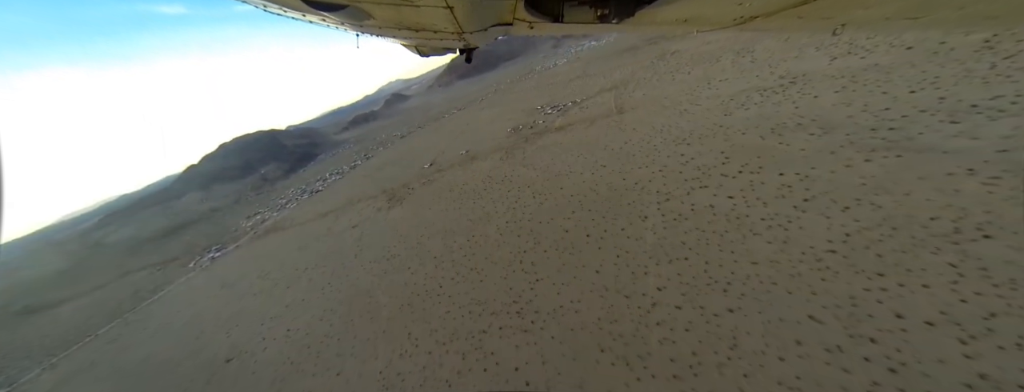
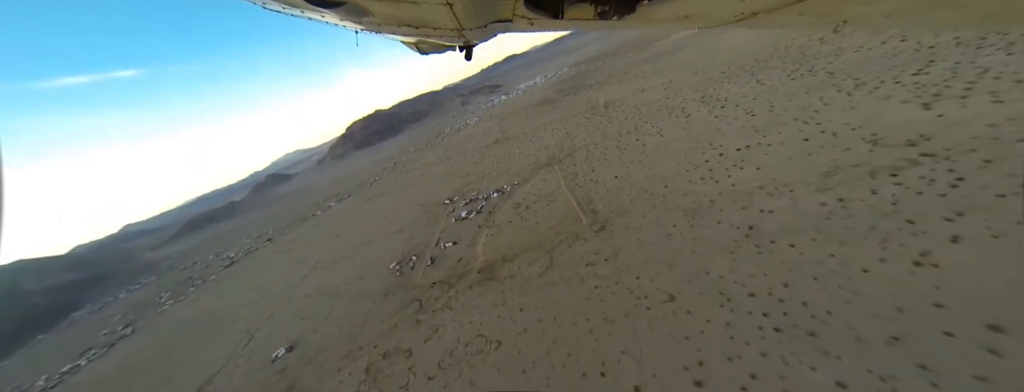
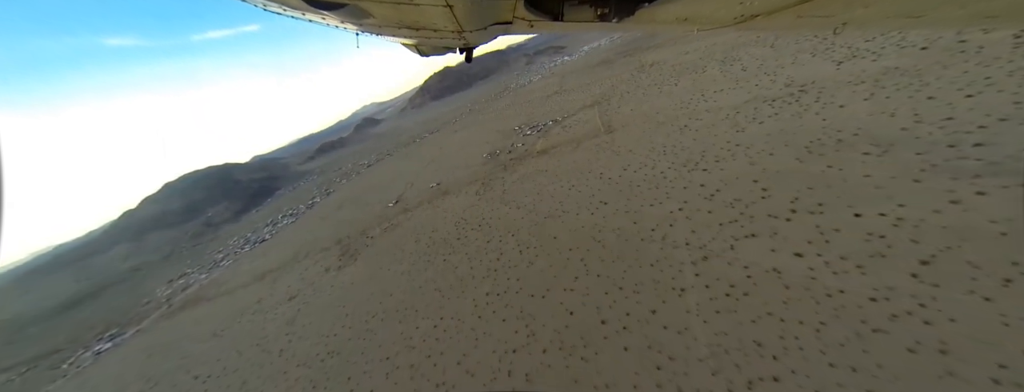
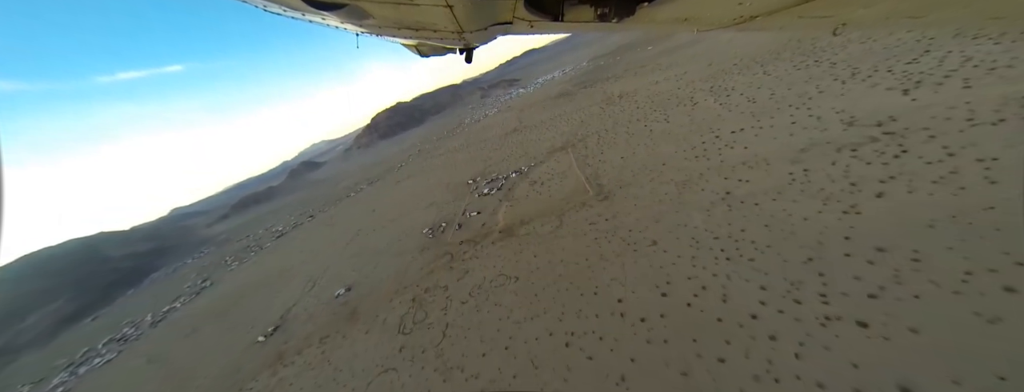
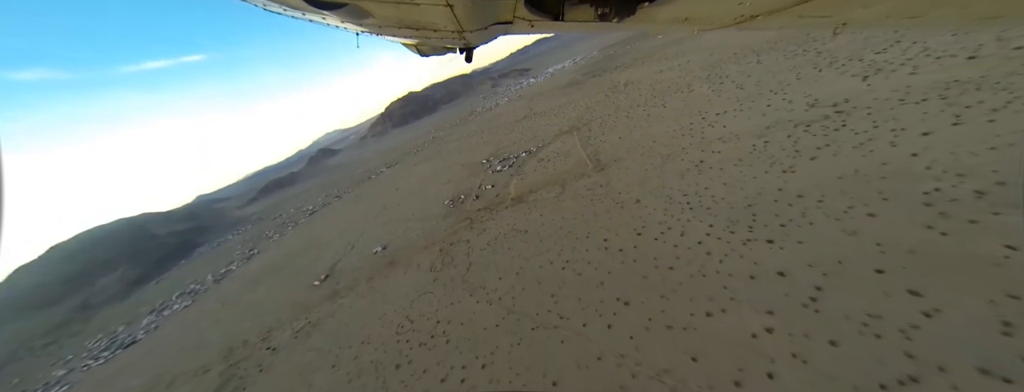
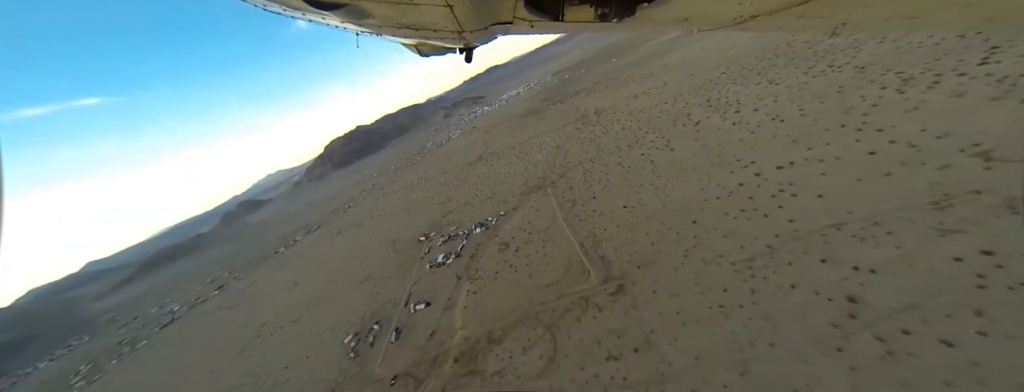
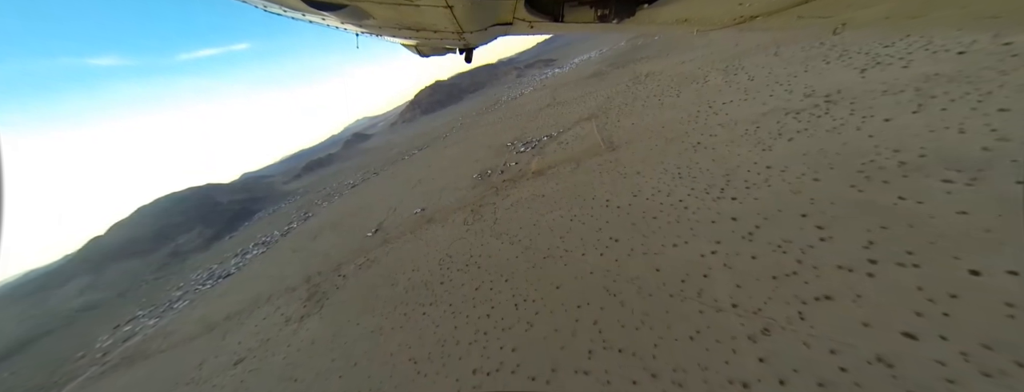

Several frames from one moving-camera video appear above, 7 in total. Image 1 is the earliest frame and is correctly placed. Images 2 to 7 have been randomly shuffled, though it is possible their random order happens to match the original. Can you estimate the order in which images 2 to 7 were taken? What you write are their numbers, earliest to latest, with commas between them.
3, 7, 5, 4, 2, 6
